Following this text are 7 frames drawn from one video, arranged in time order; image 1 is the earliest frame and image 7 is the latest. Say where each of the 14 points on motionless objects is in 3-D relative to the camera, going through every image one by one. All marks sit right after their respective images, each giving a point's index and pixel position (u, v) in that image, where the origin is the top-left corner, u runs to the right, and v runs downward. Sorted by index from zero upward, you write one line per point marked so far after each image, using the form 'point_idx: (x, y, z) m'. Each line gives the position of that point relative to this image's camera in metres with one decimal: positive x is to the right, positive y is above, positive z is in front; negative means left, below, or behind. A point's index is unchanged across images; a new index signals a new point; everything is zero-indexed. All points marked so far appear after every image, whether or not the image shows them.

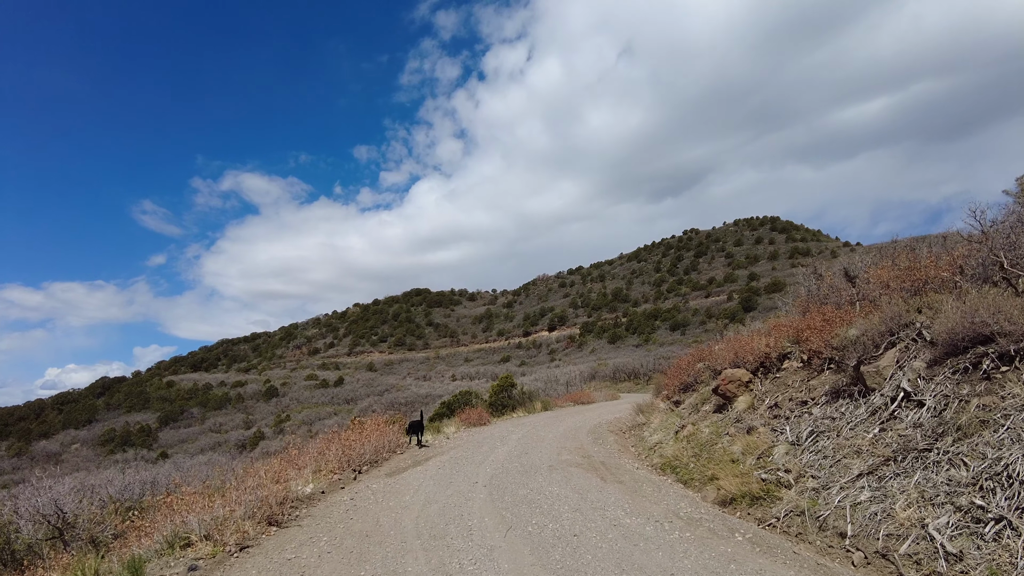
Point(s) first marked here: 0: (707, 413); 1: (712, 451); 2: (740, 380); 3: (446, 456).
0: (+4.4, -2.8, +11.0) m
1: (+3.5, -2.8, +8.5) m
2: (+4.9, -2.0, +10.5) m
3: (-1.3, -3.3, +9.7) m
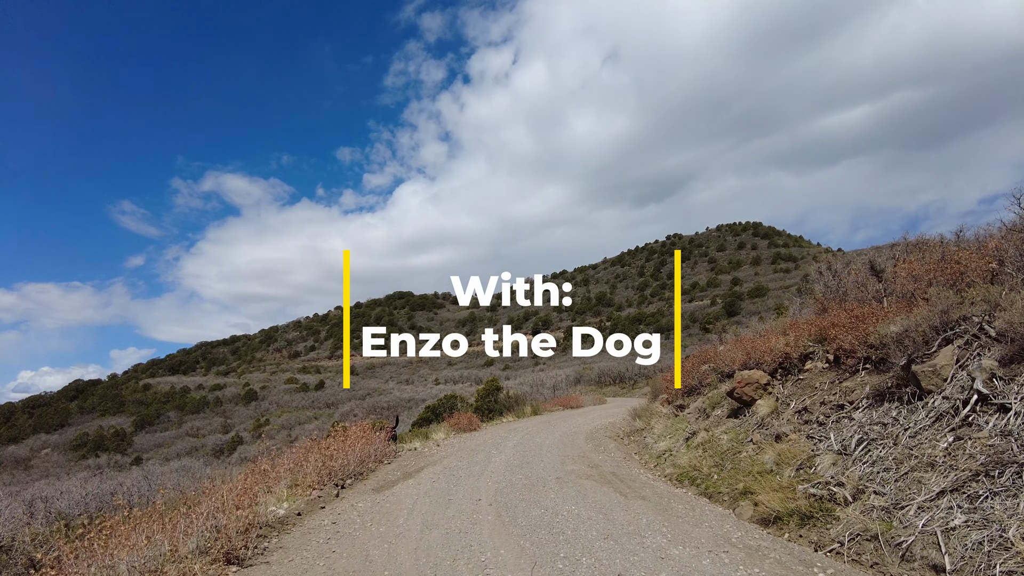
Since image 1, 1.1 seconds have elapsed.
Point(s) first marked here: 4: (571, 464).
0: (+4.3, -2.7, +10.2) m
1: (+3.5, -2.7, +7.7) m
2: (+4.9, -1.9, +9.8) m
3: (-1.3, -3.2, +8.7) m
4: (+1.1, -3.3, +9.3) m
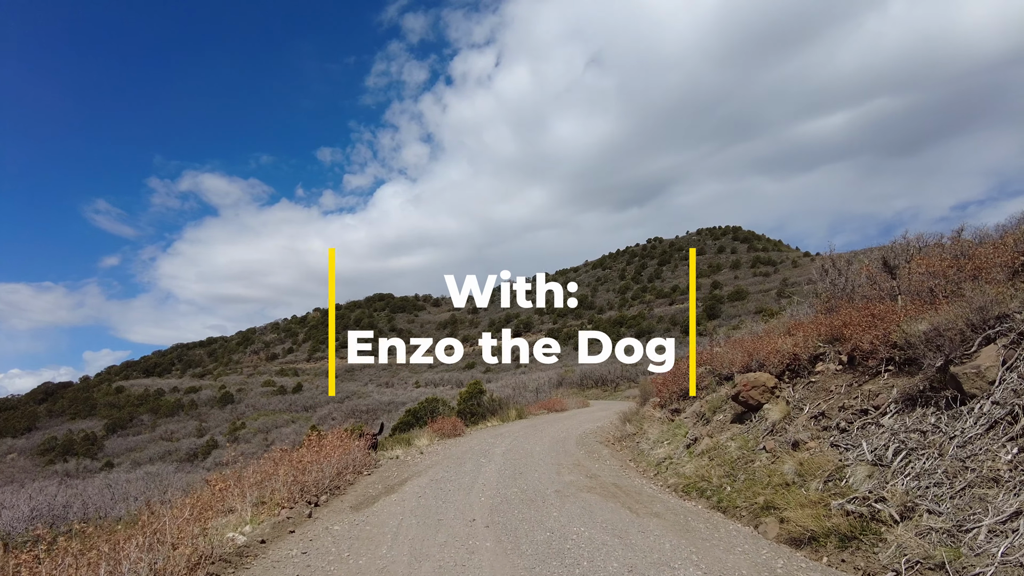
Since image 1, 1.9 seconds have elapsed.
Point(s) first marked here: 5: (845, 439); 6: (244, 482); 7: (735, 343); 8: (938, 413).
0: (+4.2, -2.7, +9.6) m
1: (+3.4, -2.6, +7.1) m
2: (+4.7, -1.8, +9.2) m
3: (-1.4, -3.1, +8.0) m
4: (+1.0, -3.2, +8.6) m
5: (+4.2, -1.9, +6.3) m
6: (-3.8, -2.7, +6.9) m
7: (+6.2, -1.5, +13.7) m
8: (+4.7, -1.4, +5.5) m
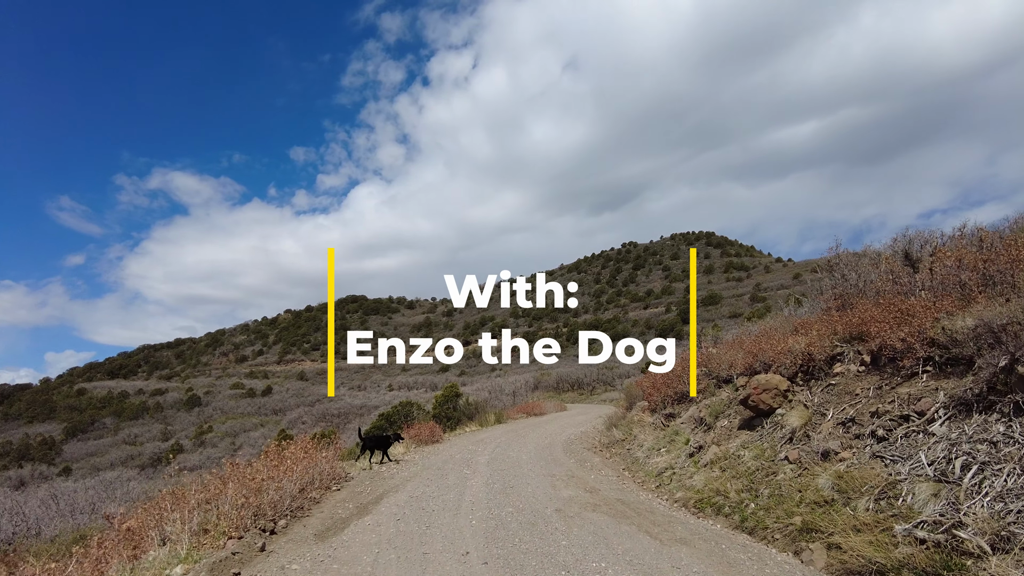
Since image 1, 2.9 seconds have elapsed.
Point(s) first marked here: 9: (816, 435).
0: (+4.0, -2.6, +8.9) m
1: (+3.4, -2.5, +6.3) m
2: (+4.5, -1.7, +8.5) m
3: (-1.5, -2.9, +6.9) m
4: (+0.8, -3.1, +7.7) m
5: (+4.2, -1.8, +5.5) m
6: (-3.8, -2.5, +5.7) m
7: (+5.8, -1.5, +13.0) m
8: (+4.7, -1.3, +4.7) m
9: (+4.2, -2.0, +6.8) m
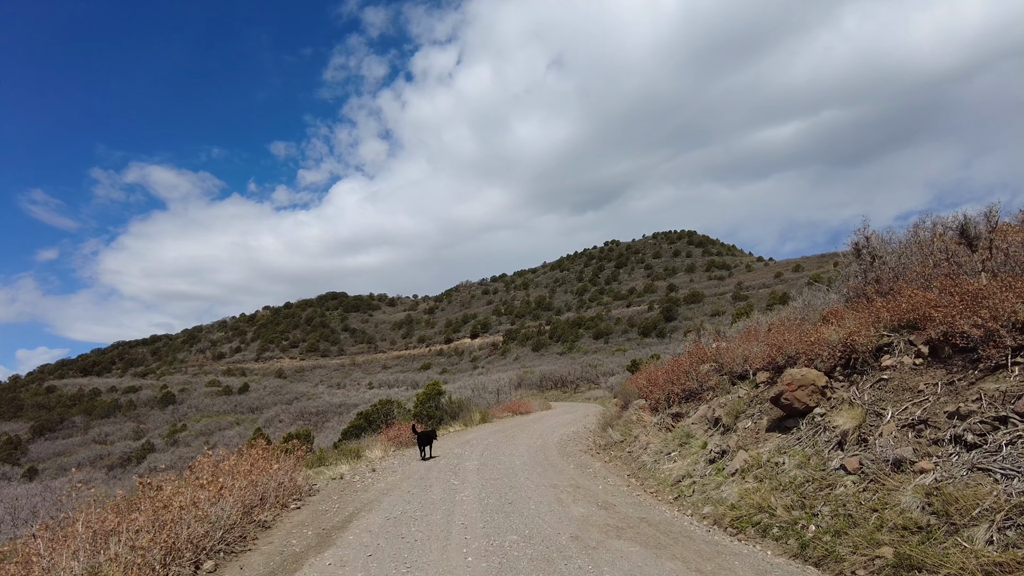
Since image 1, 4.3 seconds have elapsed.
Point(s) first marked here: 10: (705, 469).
0: (+3.9, -2.3, +7.7) m
1: (+3.4, -2.2, +5.2) m
2: (+4.5, -1.5, +7.4) m
3: (-1.5, -2.6, +5.6) m
4: (+0.8, -2.8, +6.4) m
5: (+4.3, -1.5, +4.4) m
6: (-3.8, -2.2, +4.3) m
7: (+5.6, -1.2, +11.9) m
8: (+4.8, -1.0, +3.6) m
9: (+4.2, -1.7, +5.6) m
10: (+3.1, -2.9, +7.9) m
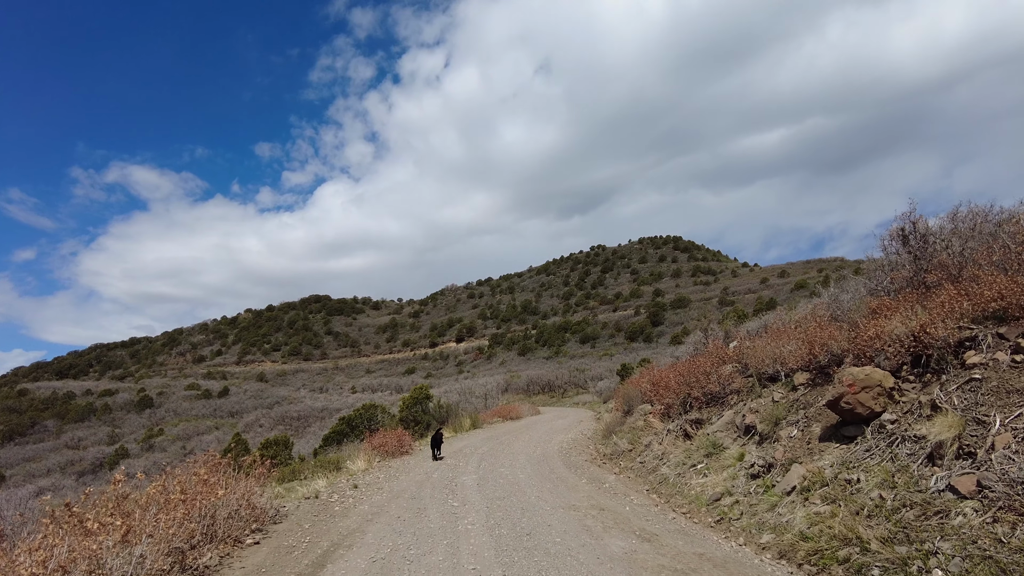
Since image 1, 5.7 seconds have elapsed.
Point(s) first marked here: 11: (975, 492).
0: (+4.0, -2.1, +6.6) m
1: (+3.6, -2.0, +4.0) m
2: (+4.7, -1.3, +6.2) m
3: (-1.3, -2.3, +4.3) m
4: (+1.0, -2.6, +5.2) m
5: (+4.5, -1.3, +3.3) m
6: (-3.5, -1.9, +3.0) m
7: (+5.6, -1.0, +10.8) m
8: (+5.1, -0.8, +2.5) m
9: (+4.4, -1.5, +4.5) m
10: (+3.2, -2.7, +6.7) m
11: (+4.0, -1.8, +4.3) m
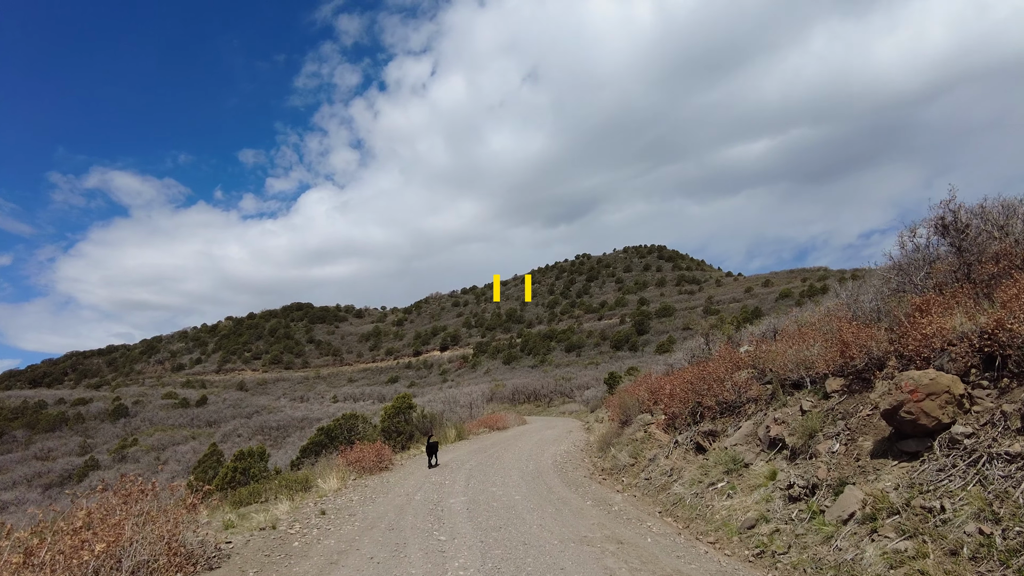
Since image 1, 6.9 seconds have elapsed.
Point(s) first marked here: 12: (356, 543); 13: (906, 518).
0: (+4.0, -2.0, +5.6) m
1: (+3.7, -1.8, +3.0) m
2: (+4.7, -1.1, +5.3) m
3: (-1.2, -2.1, +3.1) m
4: (+1.0, -2.4, +4.1) m
5: (+4.6, -1.1, +2.3) m
6: (-3.4, -1.7, +1.7) m
7: (+5.5, -1.0, +9.9) m
8: (+5.2, -0.6, +1.6) m
9: (+4.5, -1.4, +3.5) m
10: (+3.2, -2.6, +5.7) m
11: (+4.1, -1.6, +3.2) m
12: (-1.7, -2.7, +5.2) m
13: (+3.6, -2.1, +4.5) m
